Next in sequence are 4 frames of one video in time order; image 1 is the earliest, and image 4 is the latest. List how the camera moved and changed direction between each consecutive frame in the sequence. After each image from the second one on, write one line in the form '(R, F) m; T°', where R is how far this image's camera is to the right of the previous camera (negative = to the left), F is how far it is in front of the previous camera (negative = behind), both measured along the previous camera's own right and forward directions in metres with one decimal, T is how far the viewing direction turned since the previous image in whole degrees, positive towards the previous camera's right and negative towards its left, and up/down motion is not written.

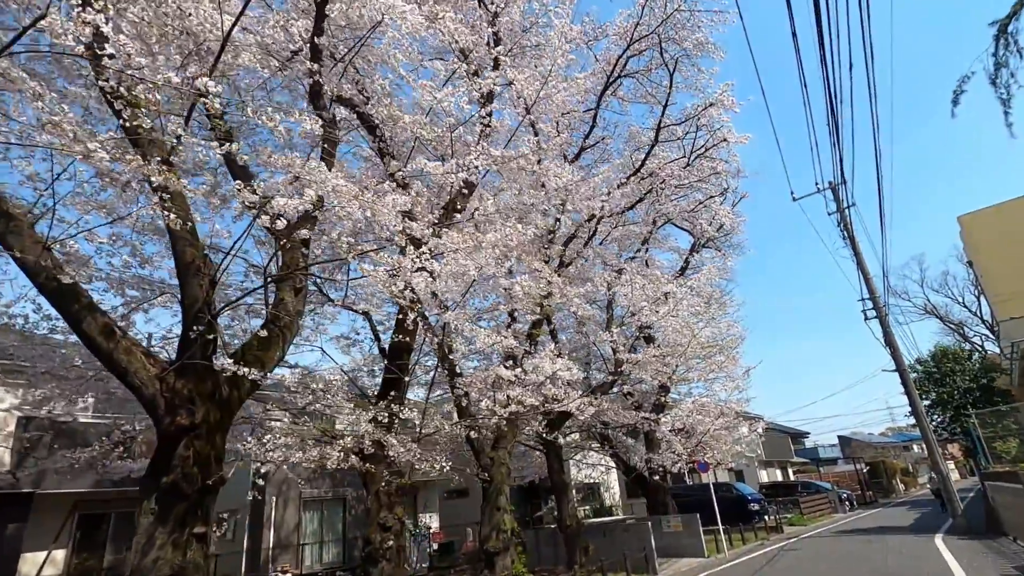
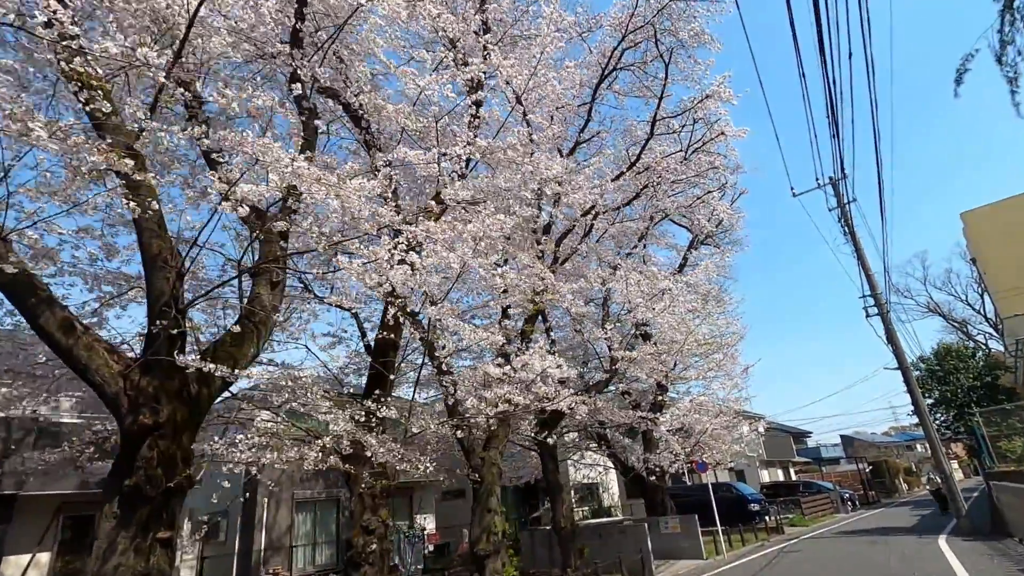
(+0.2, +0.2) m; 0°
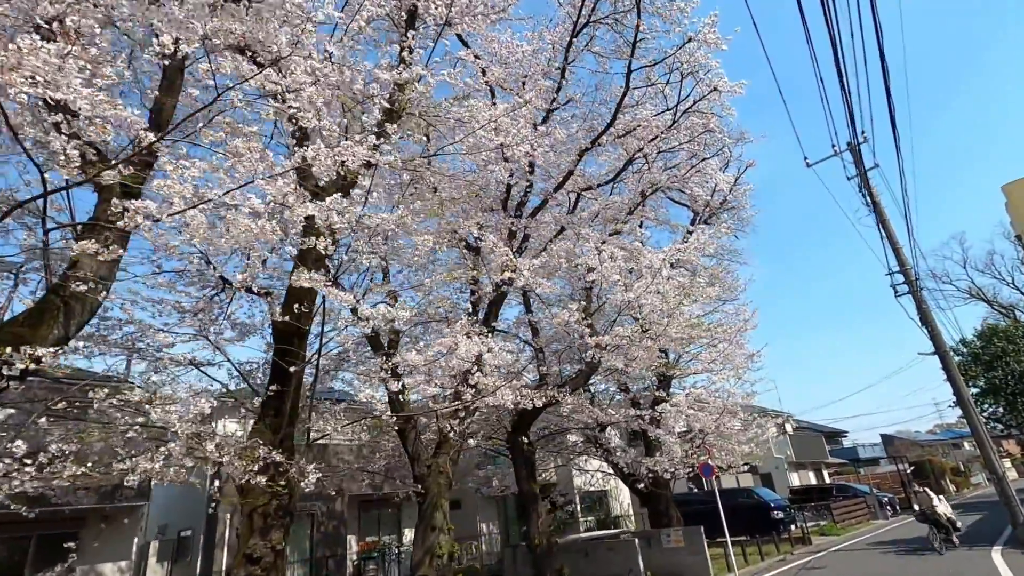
(+1.0, +1.2) m; -3°
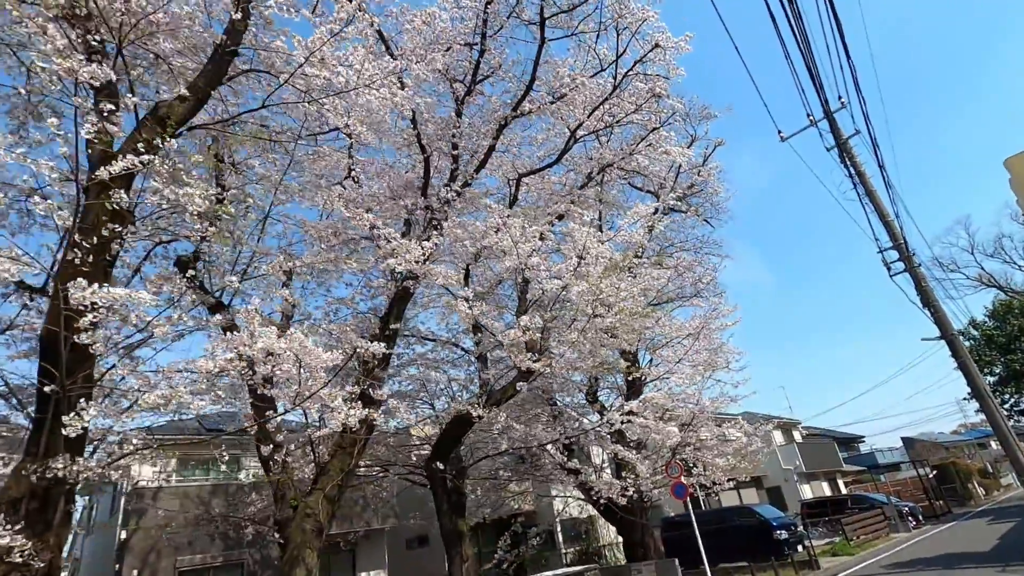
(+1.3, +1.4) m; -1°
